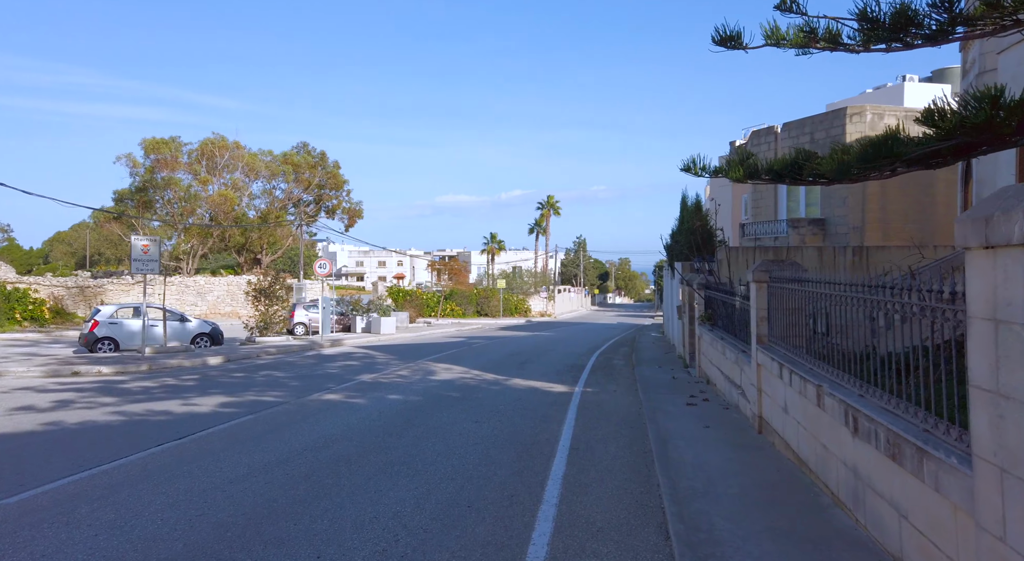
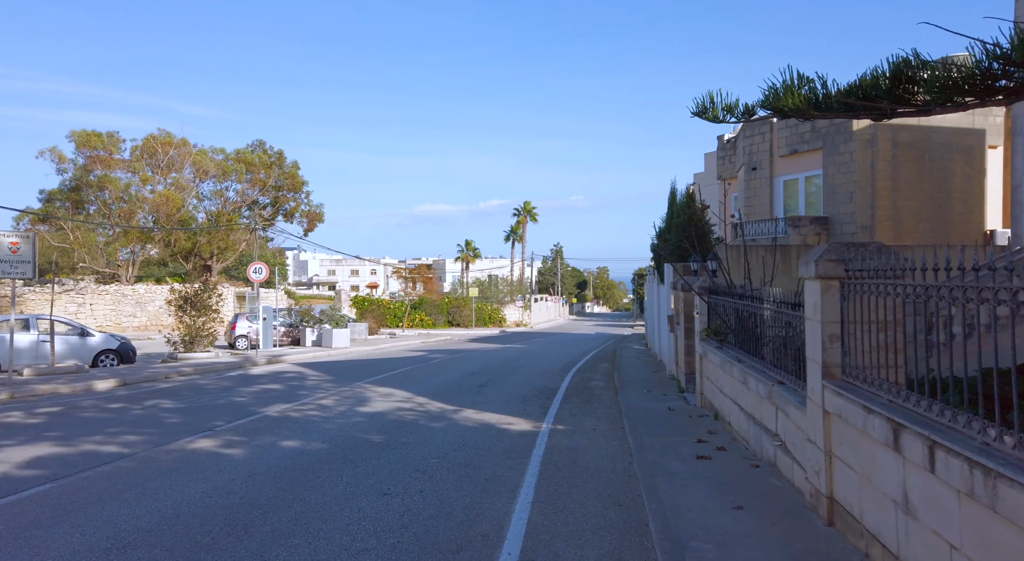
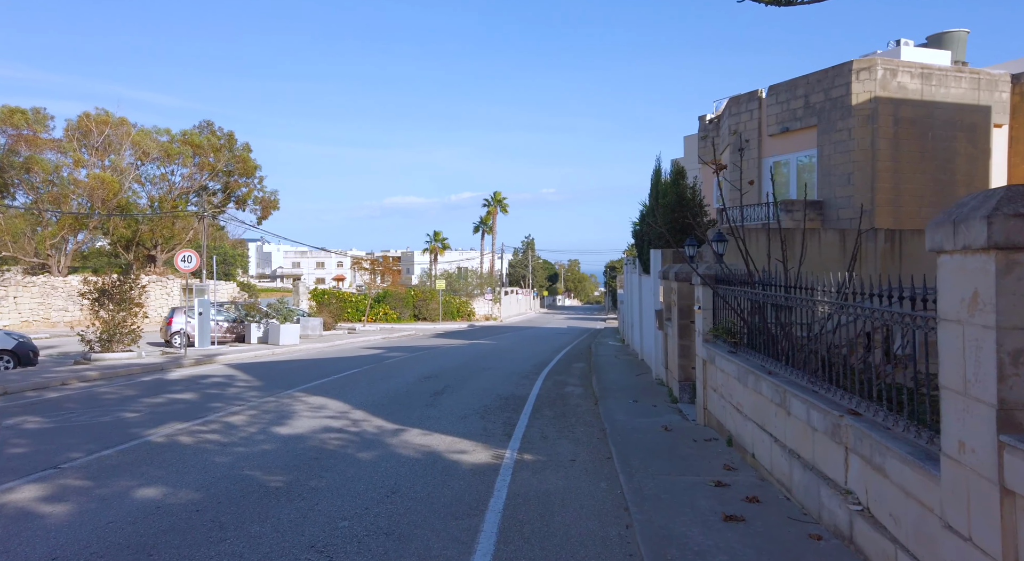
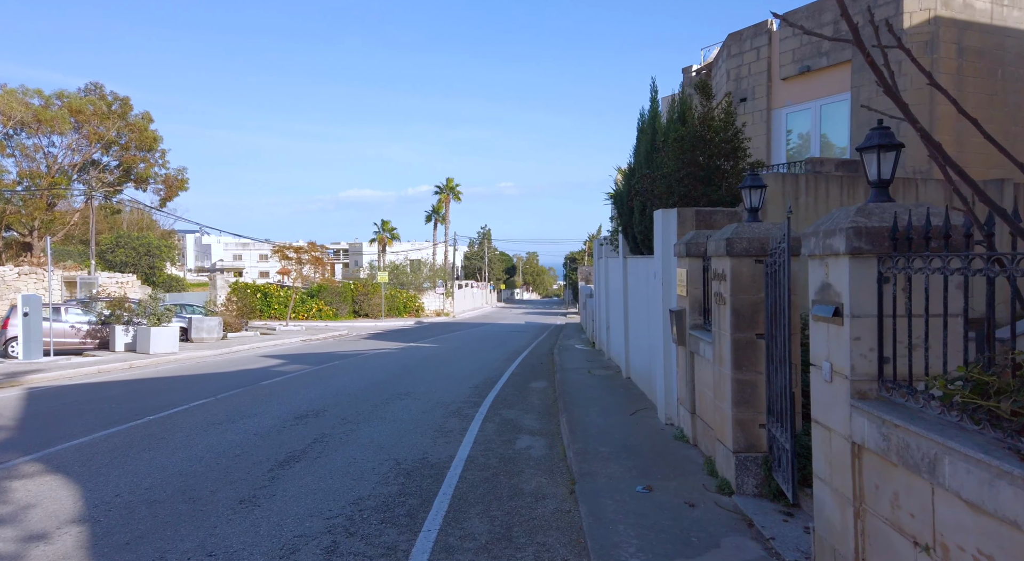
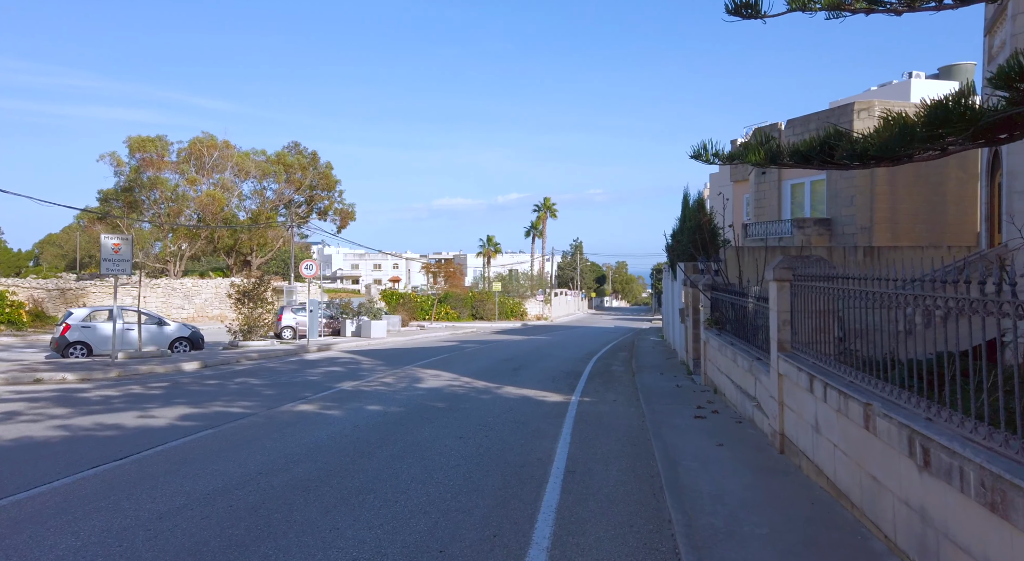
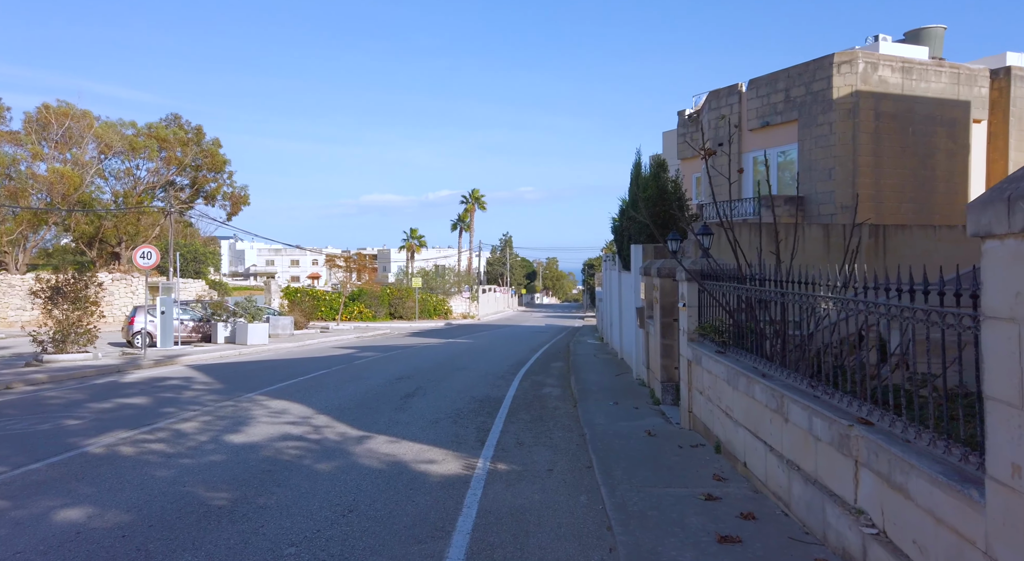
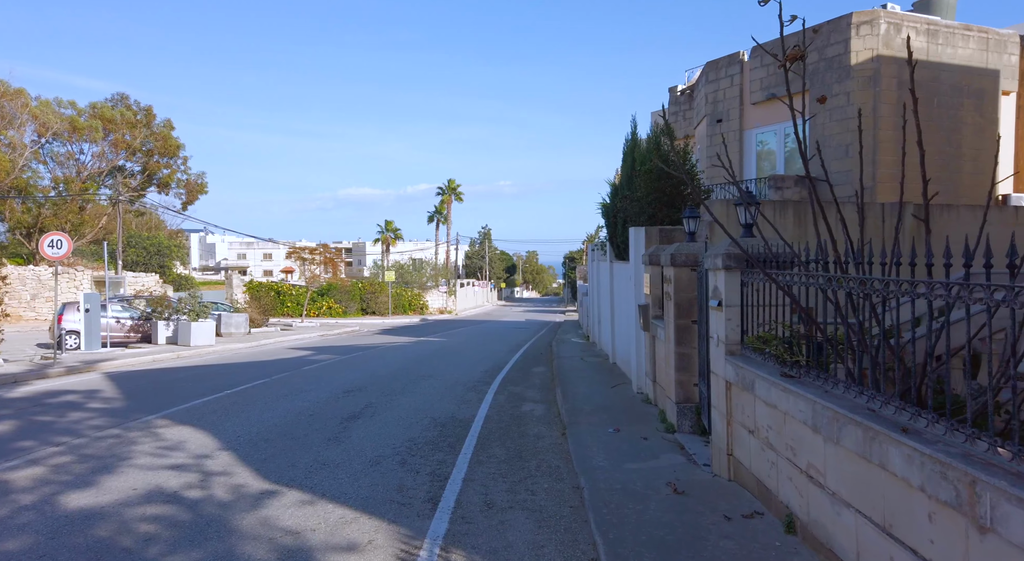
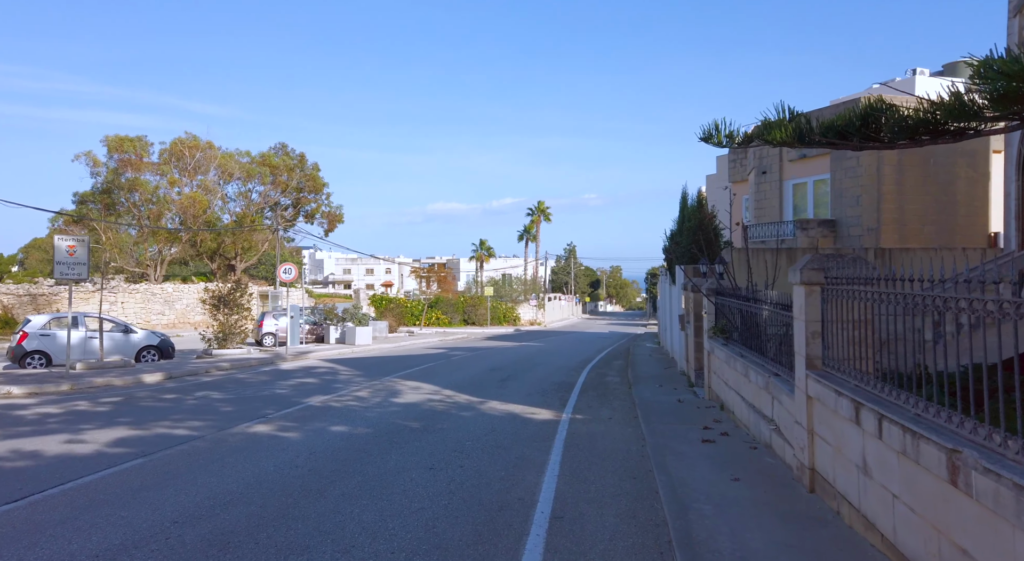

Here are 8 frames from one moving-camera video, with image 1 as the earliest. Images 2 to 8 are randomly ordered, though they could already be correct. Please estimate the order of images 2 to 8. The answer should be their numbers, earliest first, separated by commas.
5, 8, 2, 3, 6, 7, 4
